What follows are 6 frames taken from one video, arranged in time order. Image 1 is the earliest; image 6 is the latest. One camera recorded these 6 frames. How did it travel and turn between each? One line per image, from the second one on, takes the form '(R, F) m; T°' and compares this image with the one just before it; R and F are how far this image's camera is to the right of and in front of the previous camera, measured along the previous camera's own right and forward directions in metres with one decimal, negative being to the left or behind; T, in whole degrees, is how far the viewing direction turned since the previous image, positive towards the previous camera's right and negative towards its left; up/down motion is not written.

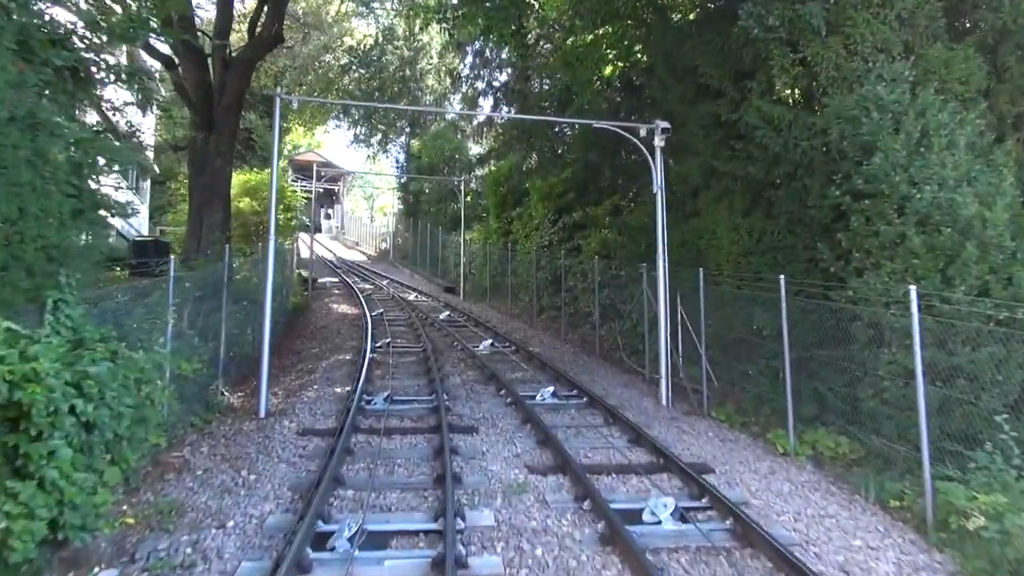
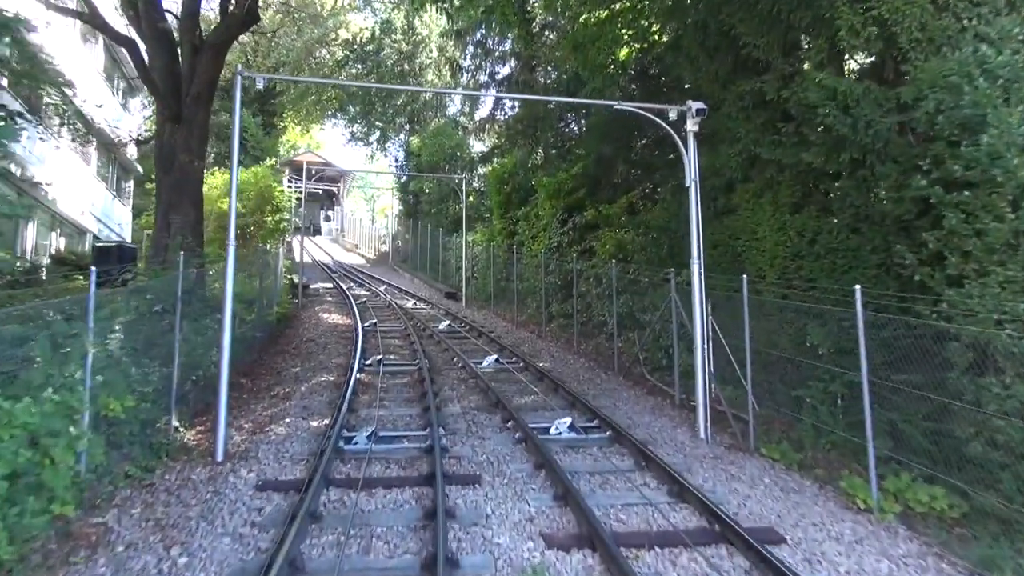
(0.0, +1.6) m; 0°
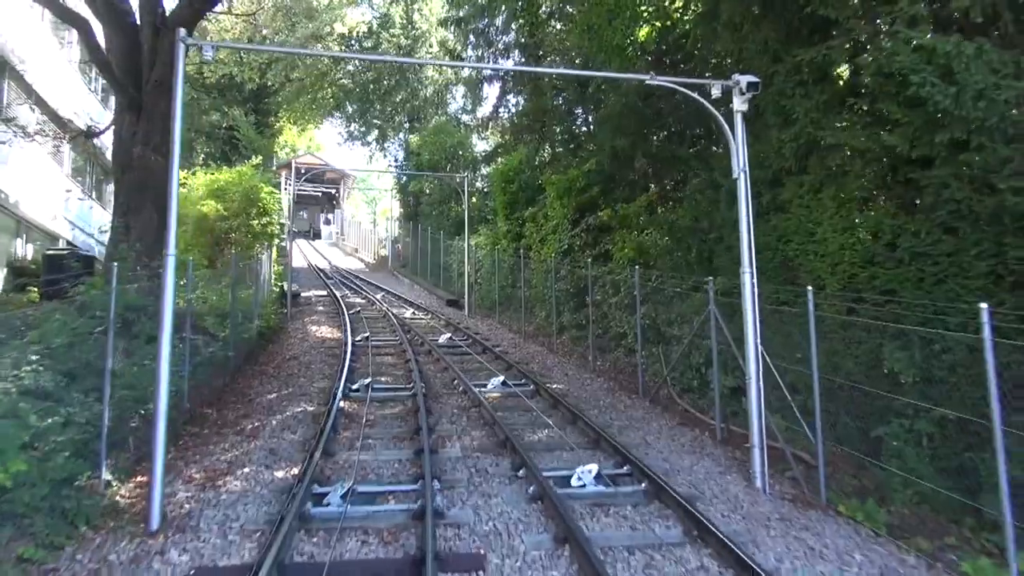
(-0.1, +1.6) m; 0°
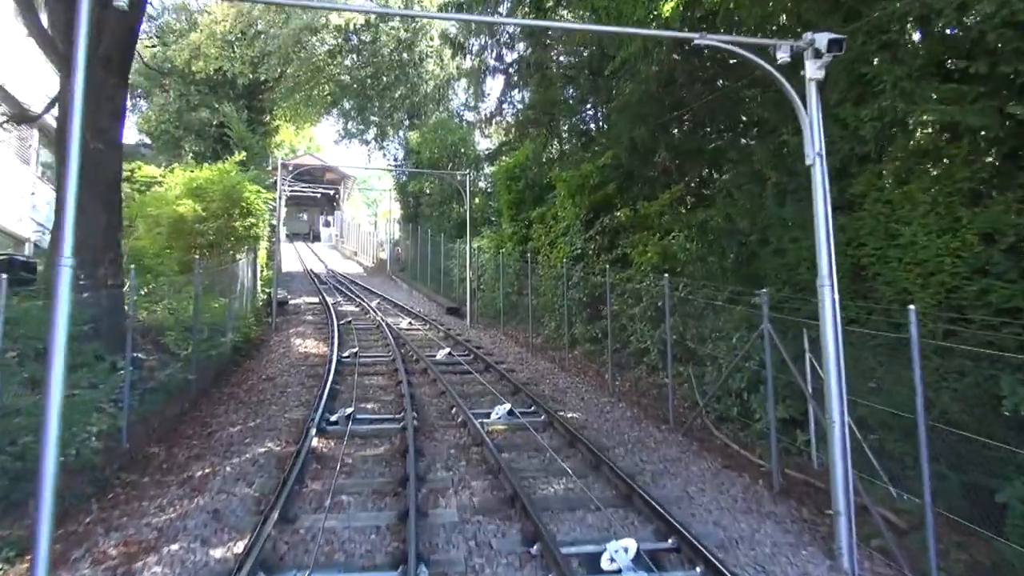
(0.0, +1.7) m; 0°
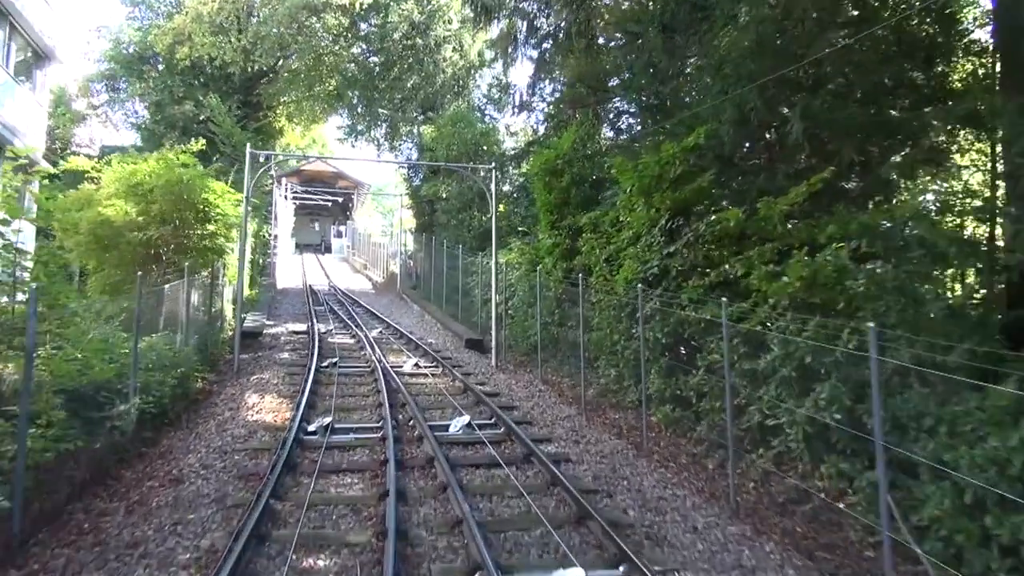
(-0.3, +4.4) m; -1°
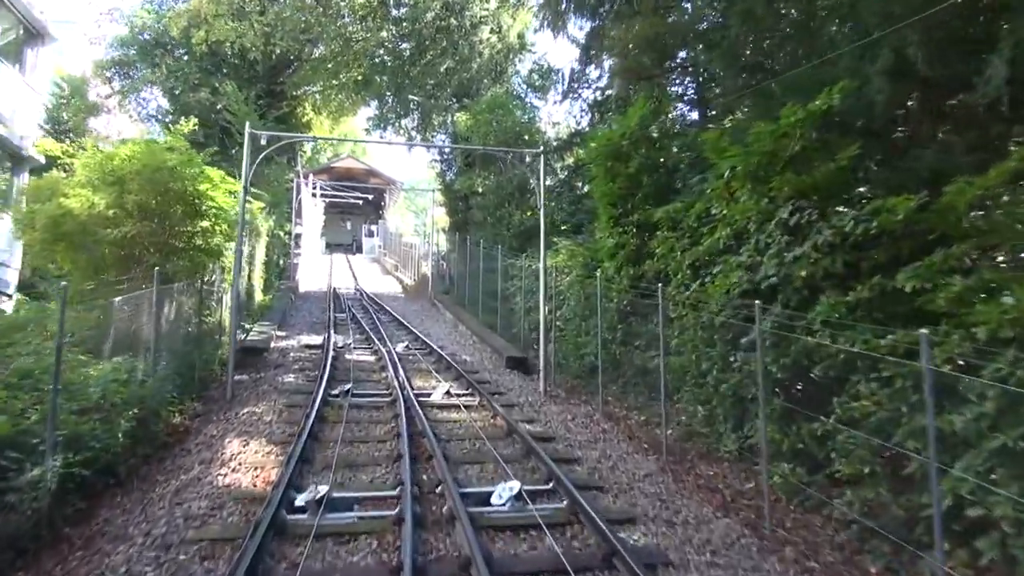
(-0.3, +2.5) m; -2°
